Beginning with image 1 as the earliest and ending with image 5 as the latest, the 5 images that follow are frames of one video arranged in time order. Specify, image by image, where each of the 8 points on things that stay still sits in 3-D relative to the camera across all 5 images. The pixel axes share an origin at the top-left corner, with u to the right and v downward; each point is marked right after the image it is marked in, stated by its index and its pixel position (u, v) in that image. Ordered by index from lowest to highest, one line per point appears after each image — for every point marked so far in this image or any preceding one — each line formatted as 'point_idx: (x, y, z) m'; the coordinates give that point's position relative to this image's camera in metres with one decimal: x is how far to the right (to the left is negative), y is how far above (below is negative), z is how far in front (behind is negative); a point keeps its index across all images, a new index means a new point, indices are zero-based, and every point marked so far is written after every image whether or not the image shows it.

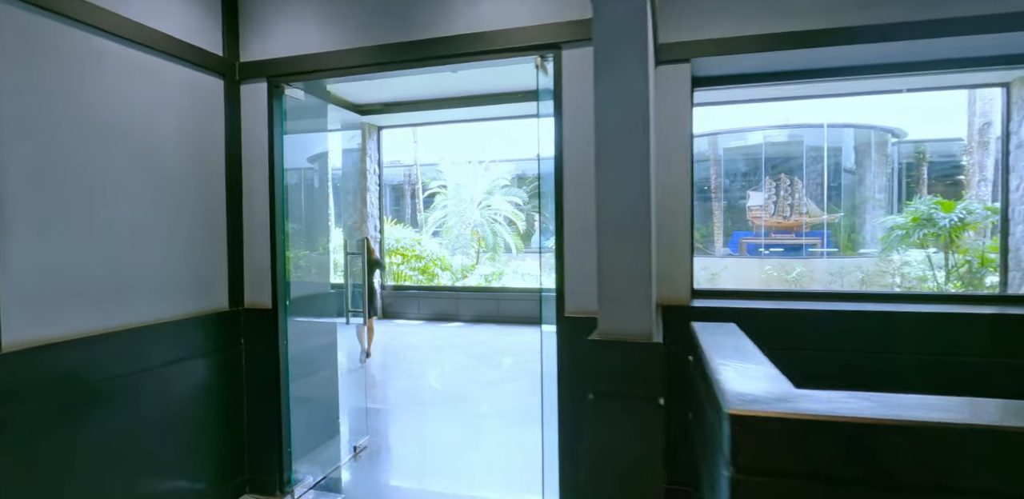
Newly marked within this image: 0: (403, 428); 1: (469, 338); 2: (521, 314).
0: (-0.9, -1.4, +3.9) m
1: (-0.5, -1.0, +6.1) m
2: (+0.1, -0.9, +6.8) m
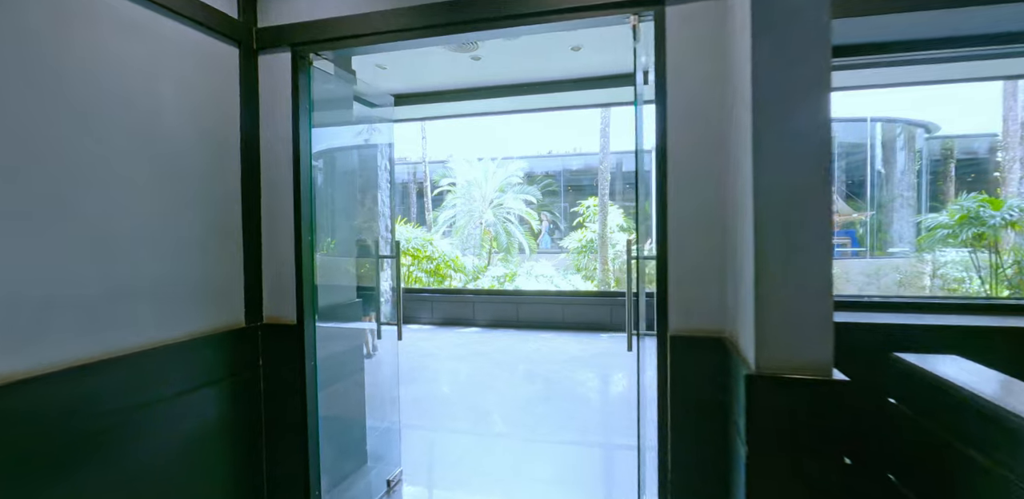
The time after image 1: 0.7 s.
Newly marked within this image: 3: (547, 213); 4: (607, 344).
0: (-0.6, -1.4, +3.5) m
1: (-0.3, -1.0, +5.7) m
2: (+0.4, -0.9, +6.4) m
3: (+0.4, +0.5, +7.5) m
4: (+1.0, -1.0, +5.4) m
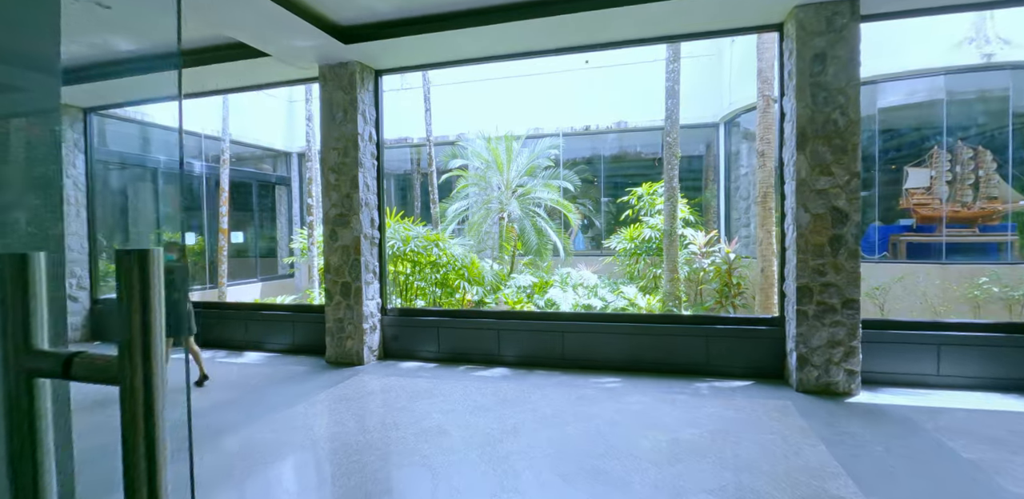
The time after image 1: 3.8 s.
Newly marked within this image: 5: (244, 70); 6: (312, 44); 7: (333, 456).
0: (-0.3, -1.4, +1.5) m
1: (+0.1, -1.0, +3.8) m
2: (+0.7, -0.9, +4.4) m
3: (+0.7, +0.5, +5.5) m
4: (+1.4, -1.0, +3.4) m
5: (-2.3, +1.5, +4.3) m
6: (-1.5, +1.6, +3.8) m
7: (-0.9, -1.1, +2.6) m
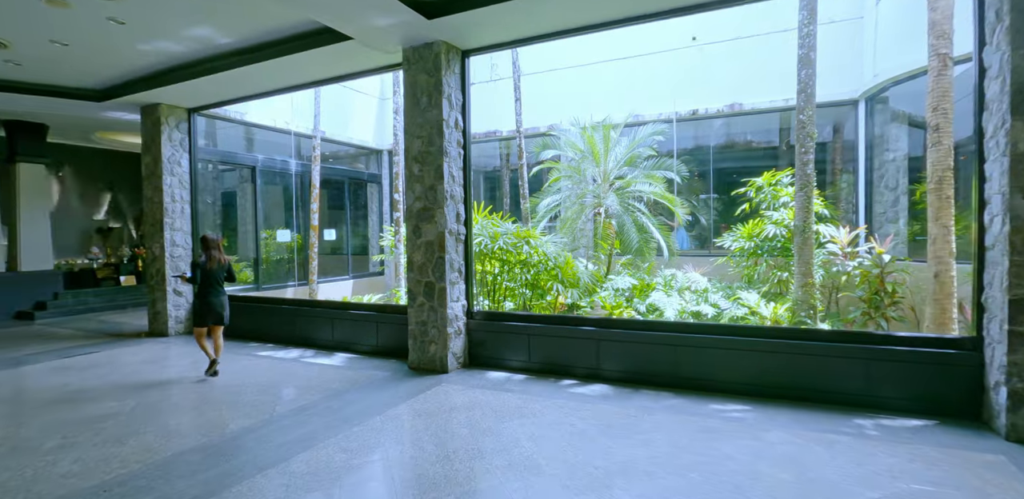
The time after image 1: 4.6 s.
0: (0.0, -1.4, +1.1) m
1: (+0.7, -1.0, +3.2) m
2: (+1.5, -0.9, +3.7) m
3: (+1.7, +0.5, +4.8) m
4: (+2.0, -1.0, +2.6) m
5: (-1.5, +1.6, +4.1) m
6: (-0.8, +1.6, +3.5) m
7: (-0.5, -1.0, +2.2) m
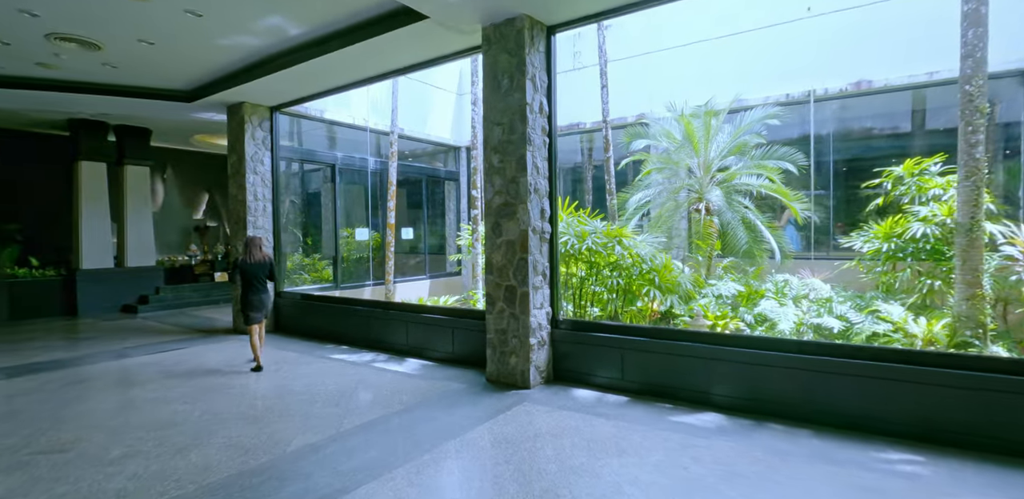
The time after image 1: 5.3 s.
0: (+0.2, -1.4, +0.6) m
1: (+1.2, -1.0, +2.6) m
2: (+2.1, -0.9, +3.0) m
3: (+2.4, +0.5, +4.0) m
4: (+2.4, -1.1, +1.8) m
5: (-0.8, +1.6, +3.8) m
6: (-0.2, +1.6, +3.1) m
7: (-0.1, -1.0, +1.8) m
